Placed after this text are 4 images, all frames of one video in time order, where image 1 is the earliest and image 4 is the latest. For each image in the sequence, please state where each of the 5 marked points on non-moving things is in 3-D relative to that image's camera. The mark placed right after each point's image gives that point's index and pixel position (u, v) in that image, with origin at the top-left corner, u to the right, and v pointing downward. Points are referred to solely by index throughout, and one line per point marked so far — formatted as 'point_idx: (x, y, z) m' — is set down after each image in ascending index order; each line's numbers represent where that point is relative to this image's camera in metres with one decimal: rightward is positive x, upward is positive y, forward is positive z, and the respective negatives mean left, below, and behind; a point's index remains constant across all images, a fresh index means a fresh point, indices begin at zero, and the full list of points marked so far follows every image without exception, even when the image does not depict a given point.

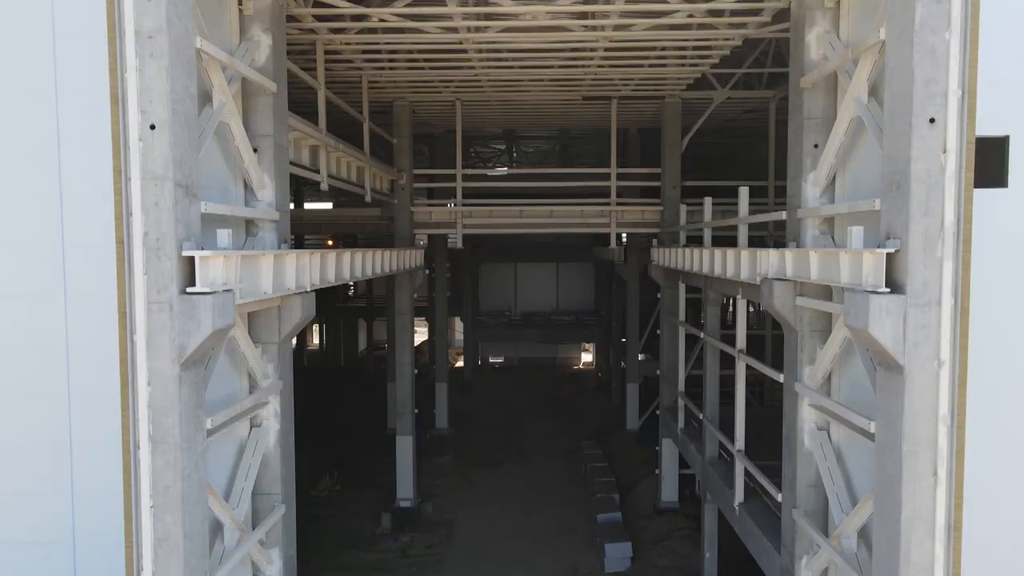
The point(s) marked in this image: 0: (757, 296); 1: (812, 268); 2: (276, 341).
0: (+3.9, -0.1, +10.9) m
1: (+3.7, +0.2, +8.4) m
2: (-3.3, -0.8, +9.7) m
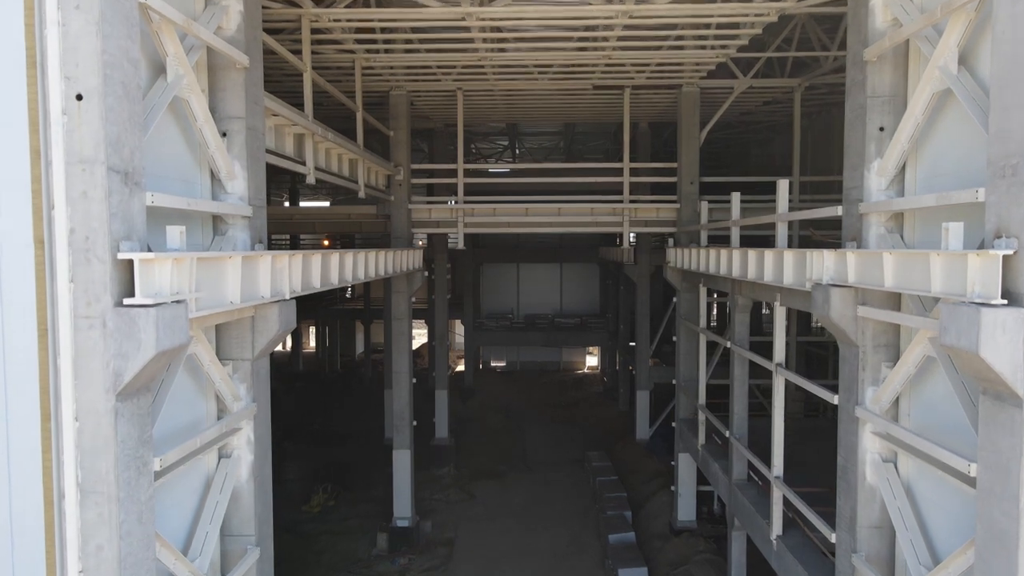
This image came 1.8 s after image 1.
0: (+4.0, -0.2, +9.5) m
1: (+3.8, +0.2, +7.1) m
2: (-3.2, -0.9, +8.4) m
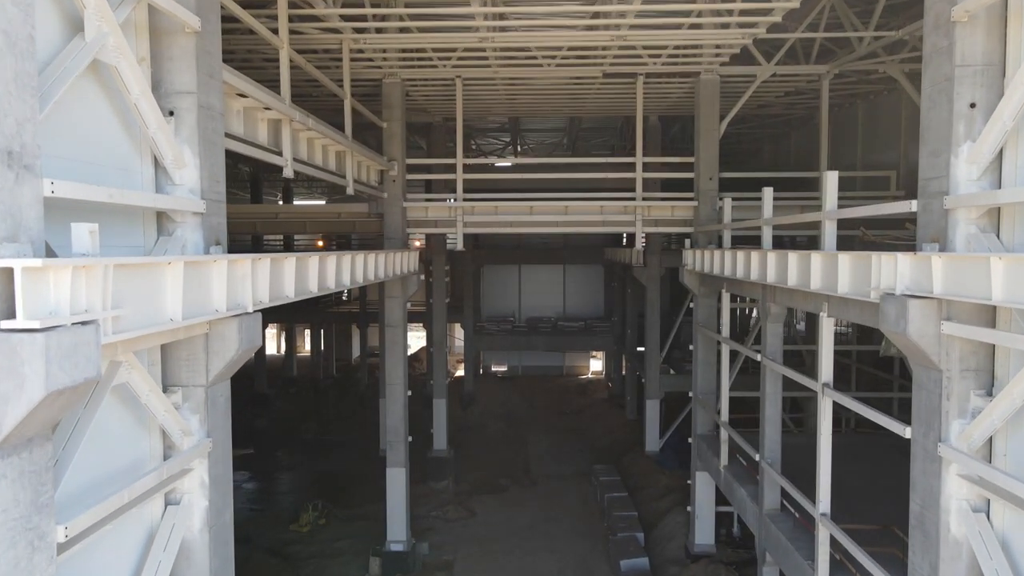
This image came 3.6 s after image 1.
0: (+4.1, -0.3, +8.1) m
1: (+3.9, 0.0, +5.6) m
2: (-3.1, -1.0, +6.9) m
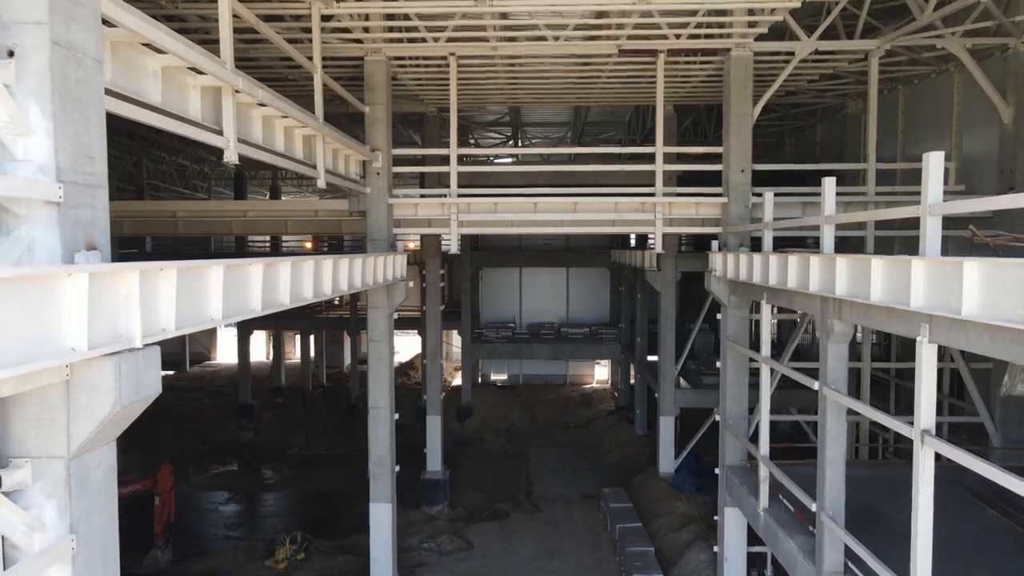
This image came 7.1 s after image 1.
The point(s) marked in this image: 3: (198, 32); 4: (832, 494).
0: (+4.1, -0.5, +5.9) m
1: (+3.9, -0.1, +3.4) m
2: (-3.1, -1.1, +4.7) m
3: (-6.1, +5.0, +13.4) m
4: (+4.6, -3.0, +10.0) m
